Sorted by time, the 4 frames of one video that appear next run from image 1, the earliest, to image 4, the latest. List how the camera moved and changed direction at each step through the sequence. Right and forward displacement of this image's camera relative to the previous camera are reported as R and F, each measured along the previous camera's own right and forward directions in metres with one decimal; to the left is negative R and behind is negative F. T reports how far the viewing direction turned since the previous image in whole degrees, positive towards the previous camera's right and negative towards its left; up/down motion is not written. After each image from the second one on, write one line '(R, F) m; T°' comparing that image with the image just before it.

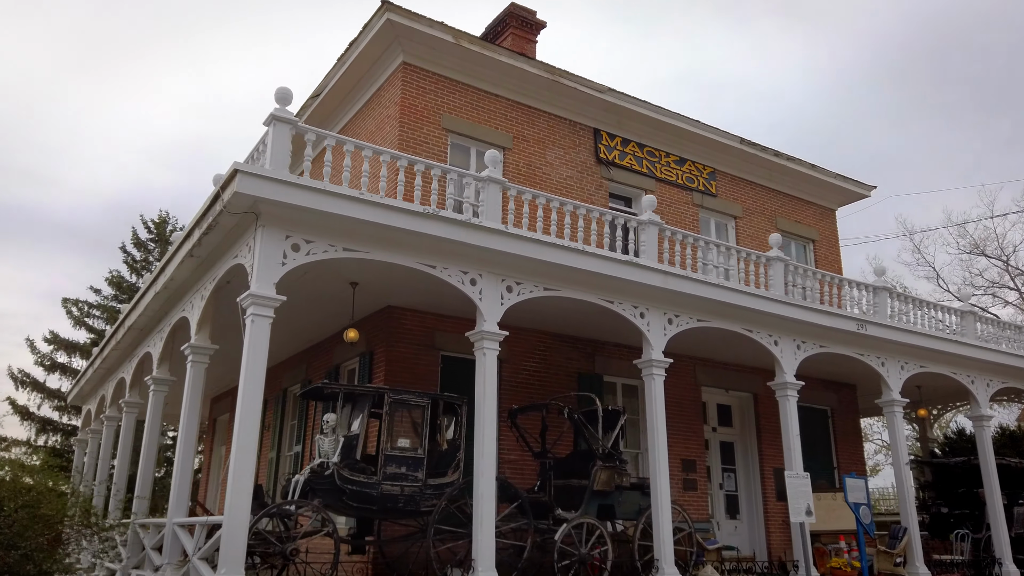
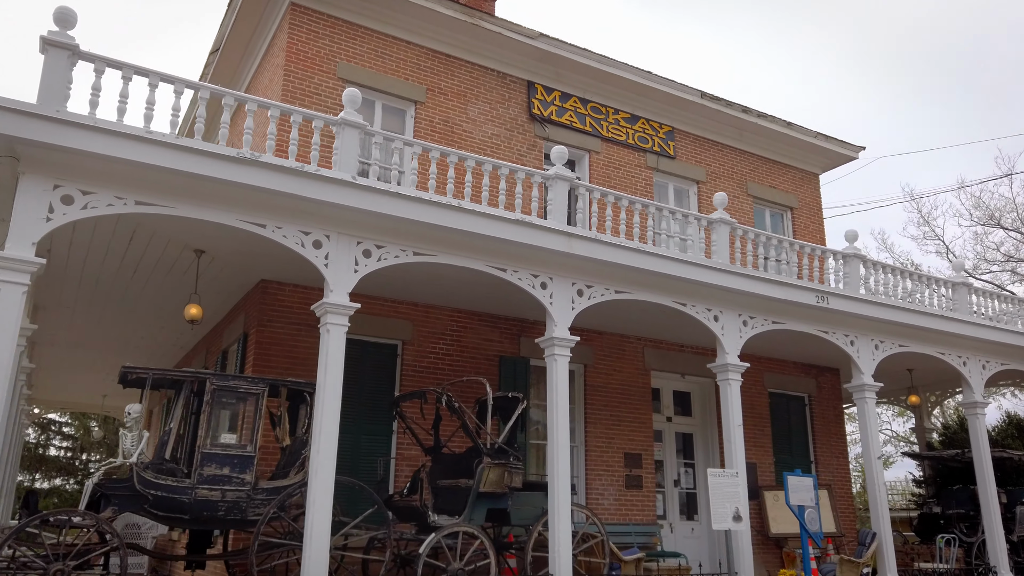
(+1.7, +1.5) m; -2°
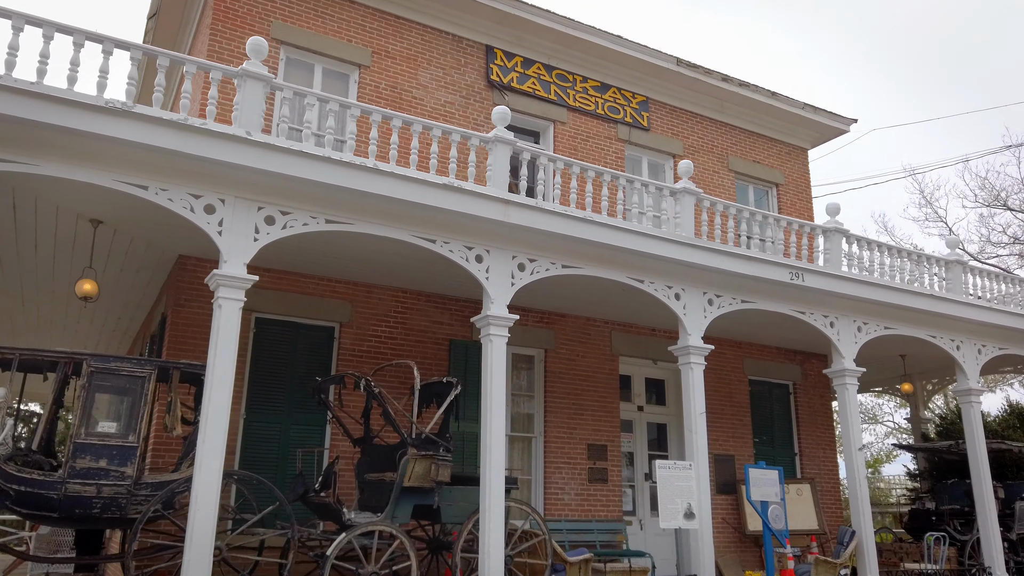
(+0.8, +0.8) m; -1°
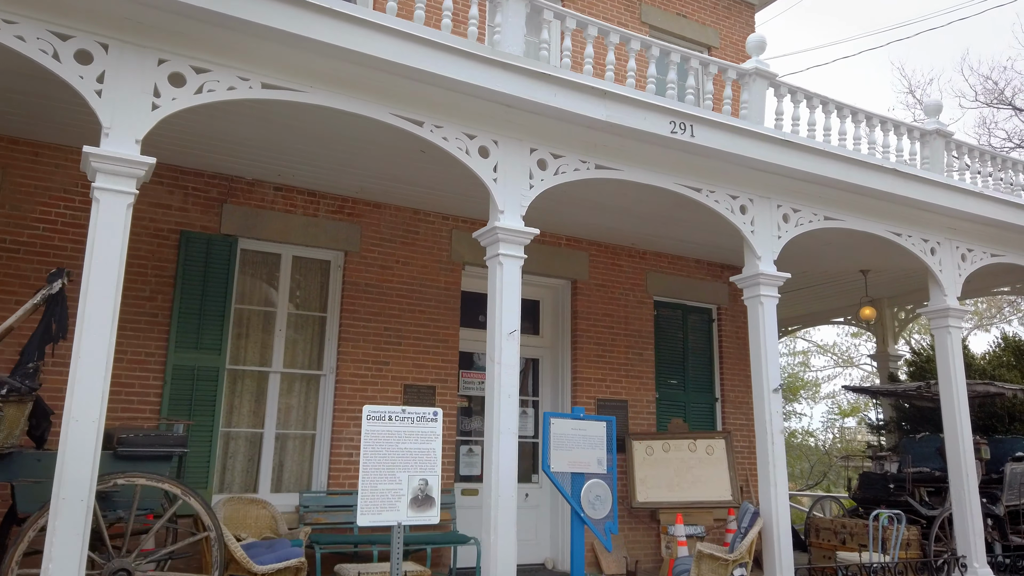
(+2.2, +3.1) m; 0°
